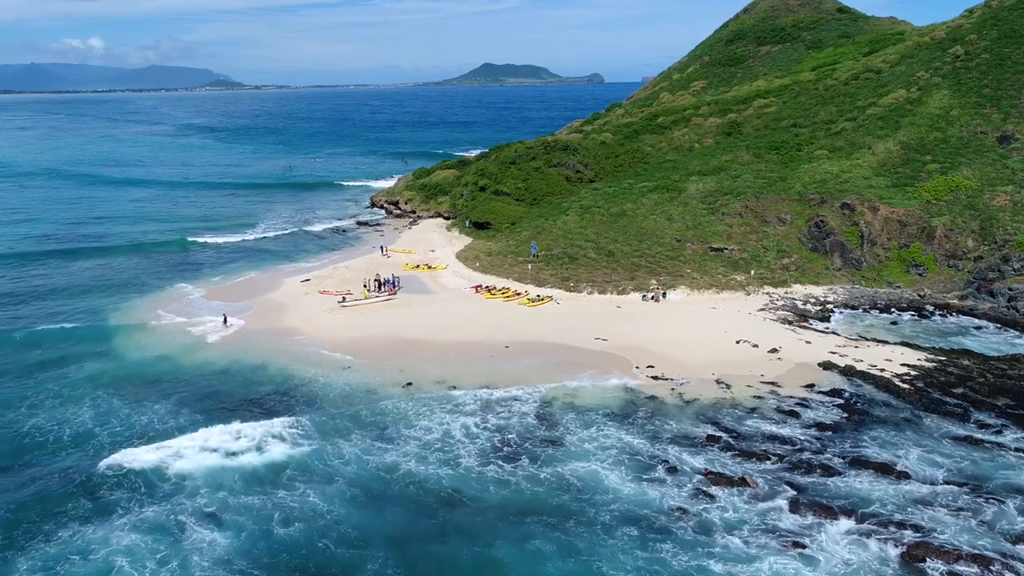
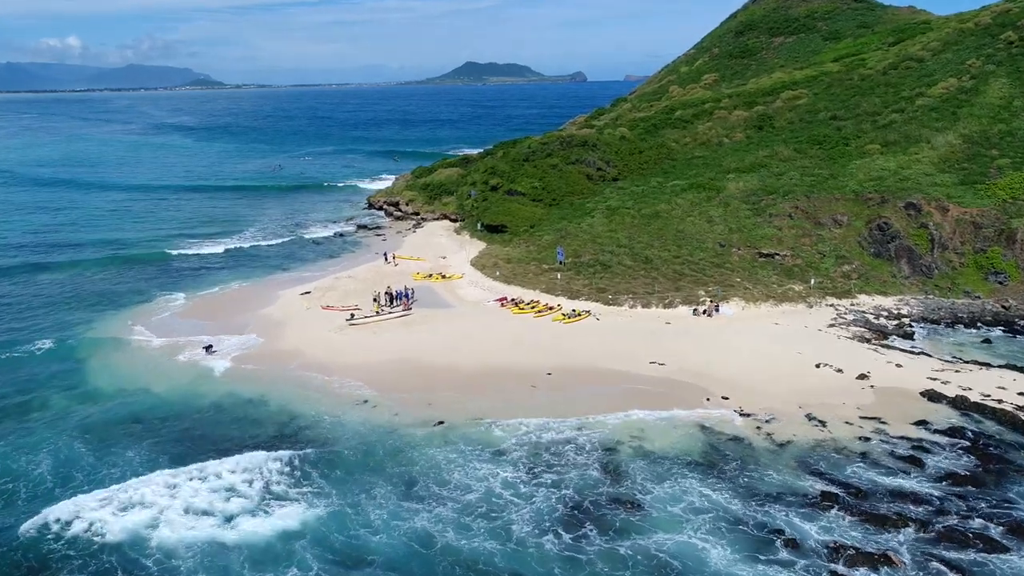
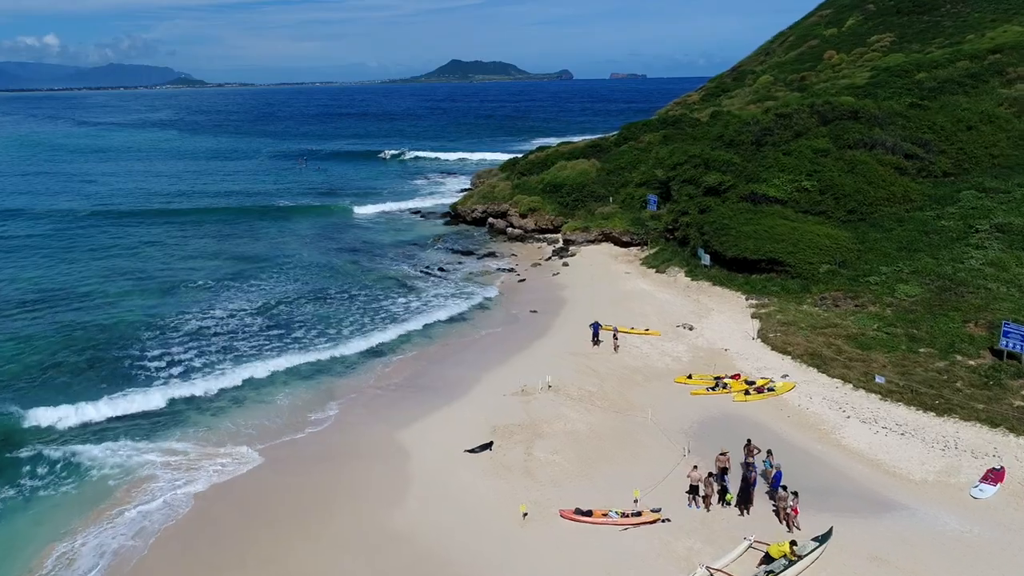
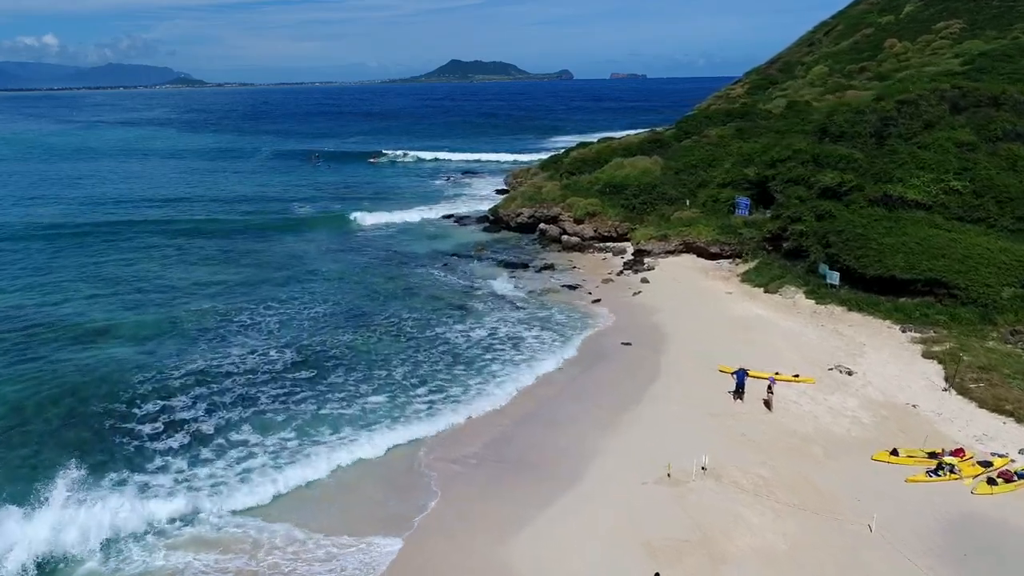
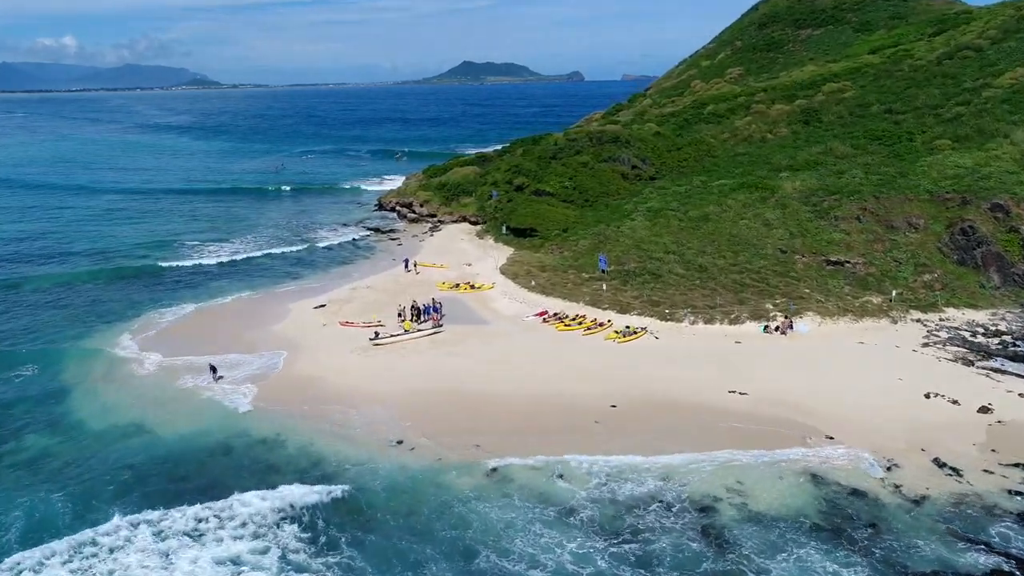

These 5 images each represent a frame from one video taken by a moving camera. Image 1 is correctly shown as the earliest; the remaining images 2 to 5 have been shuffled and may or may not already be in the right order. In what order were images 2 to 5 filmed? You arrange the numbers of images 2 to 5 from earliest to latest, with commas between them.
2, 5, 3, 4
